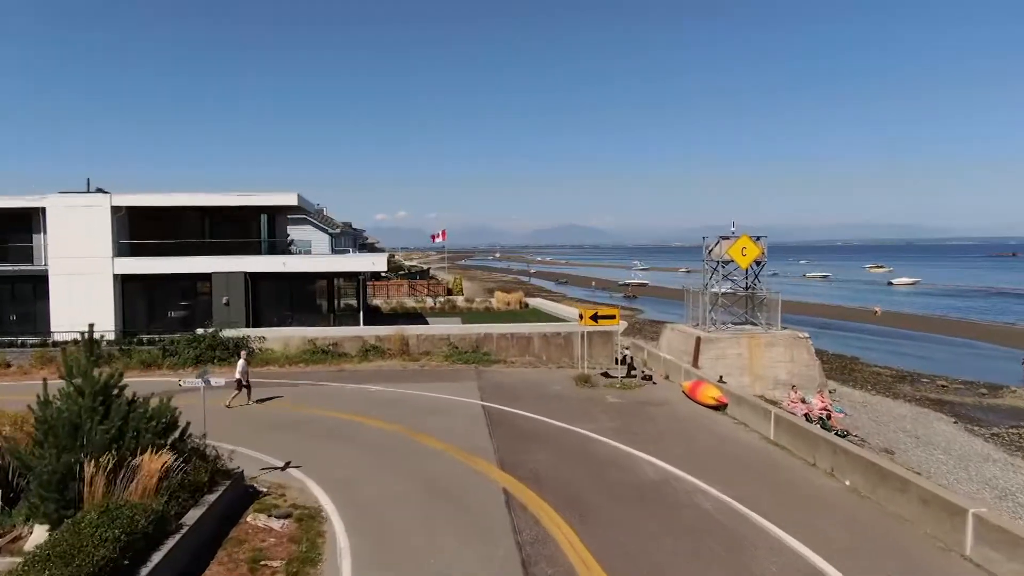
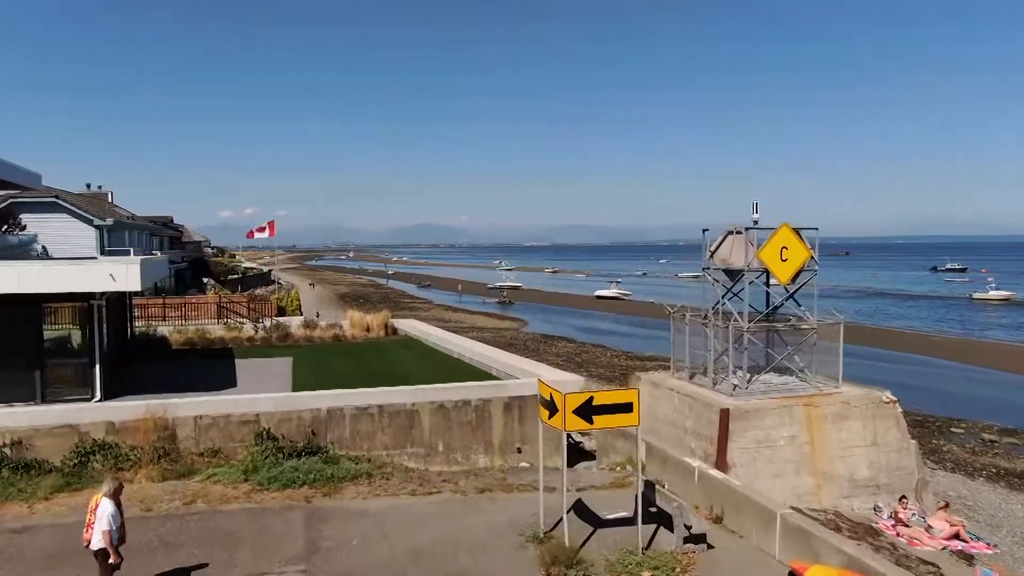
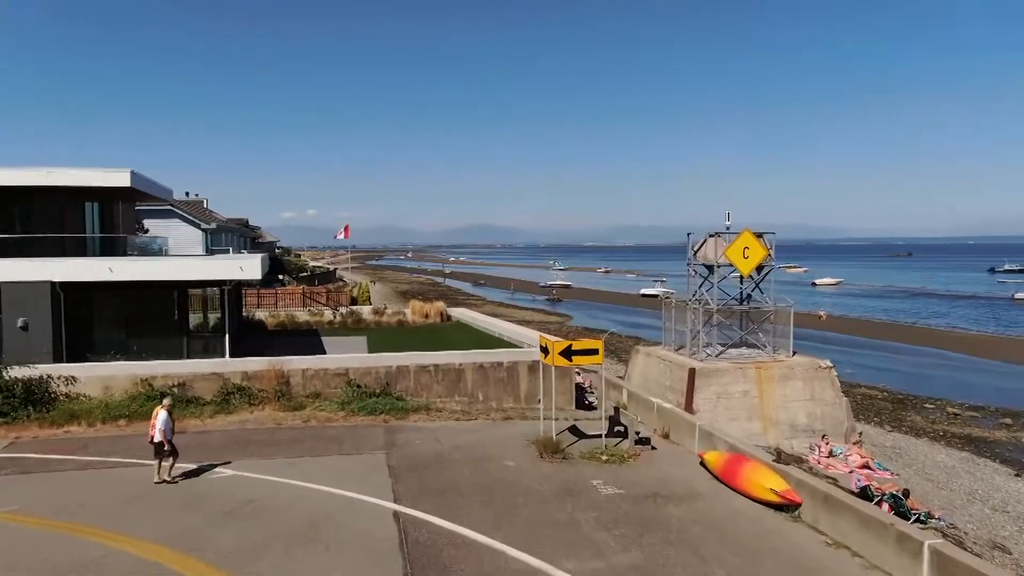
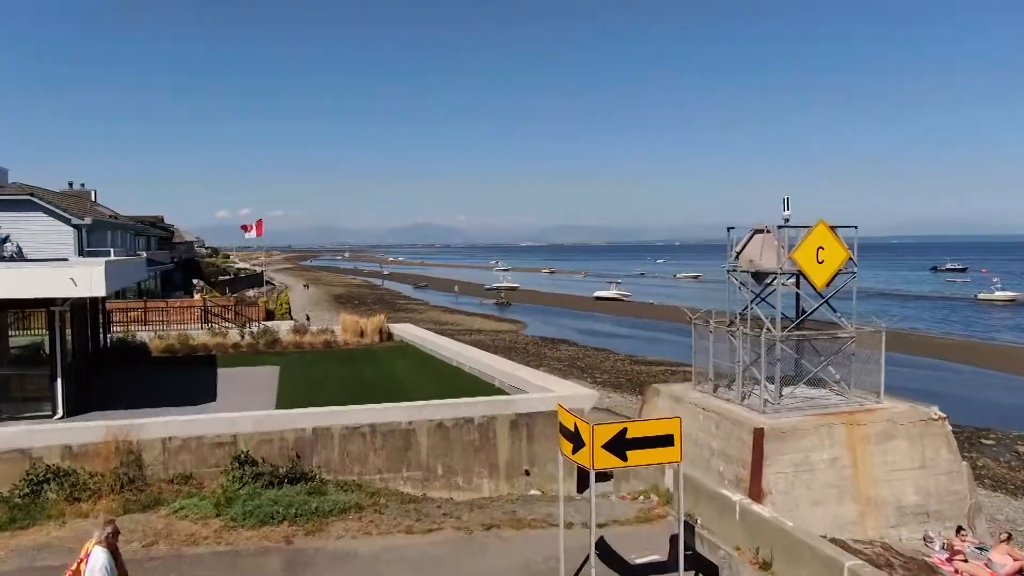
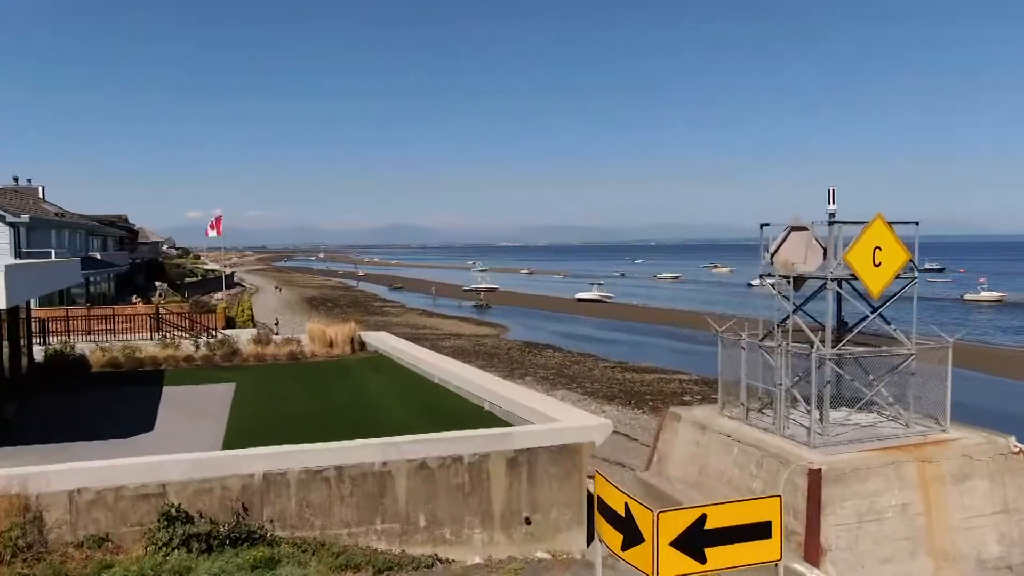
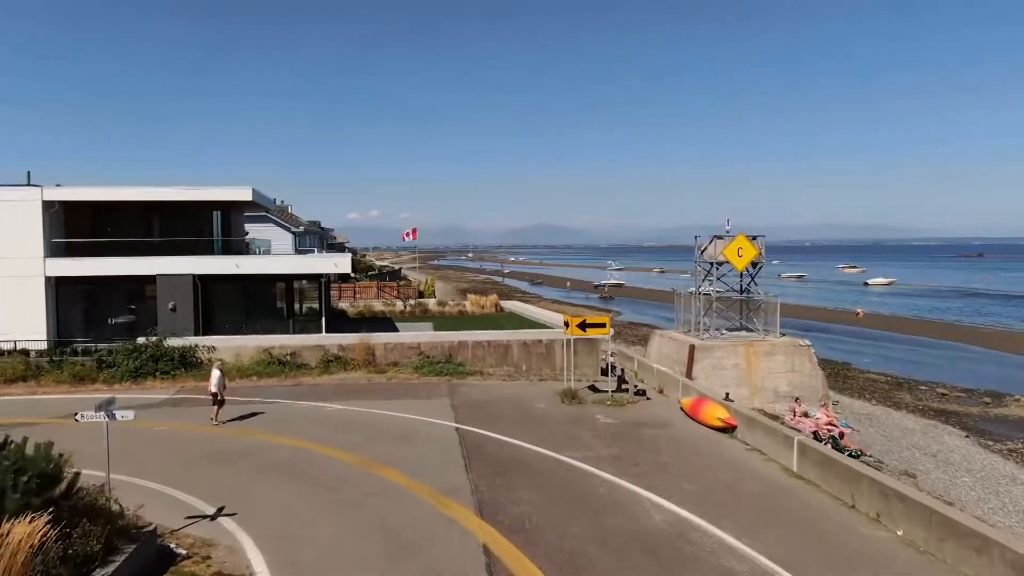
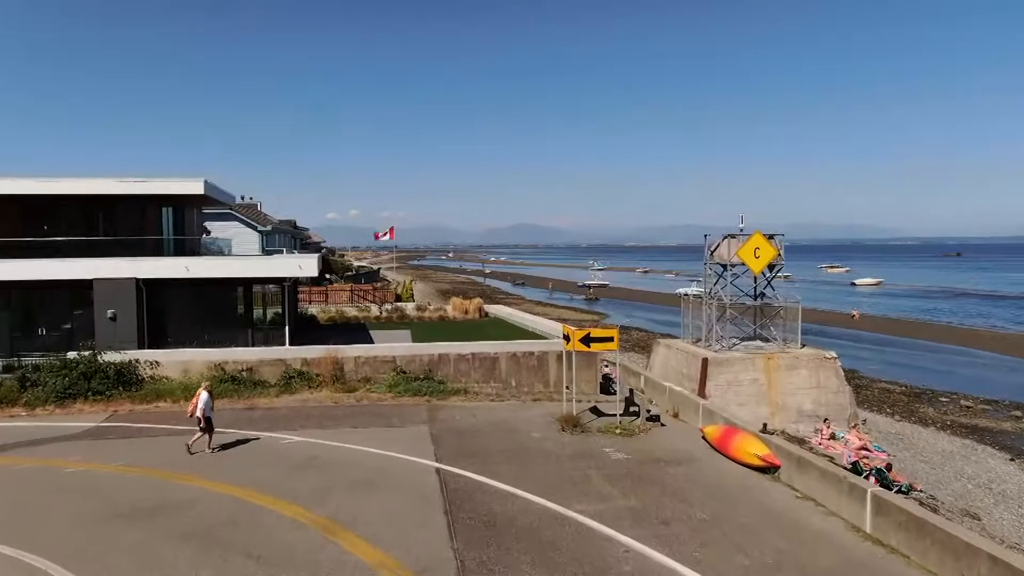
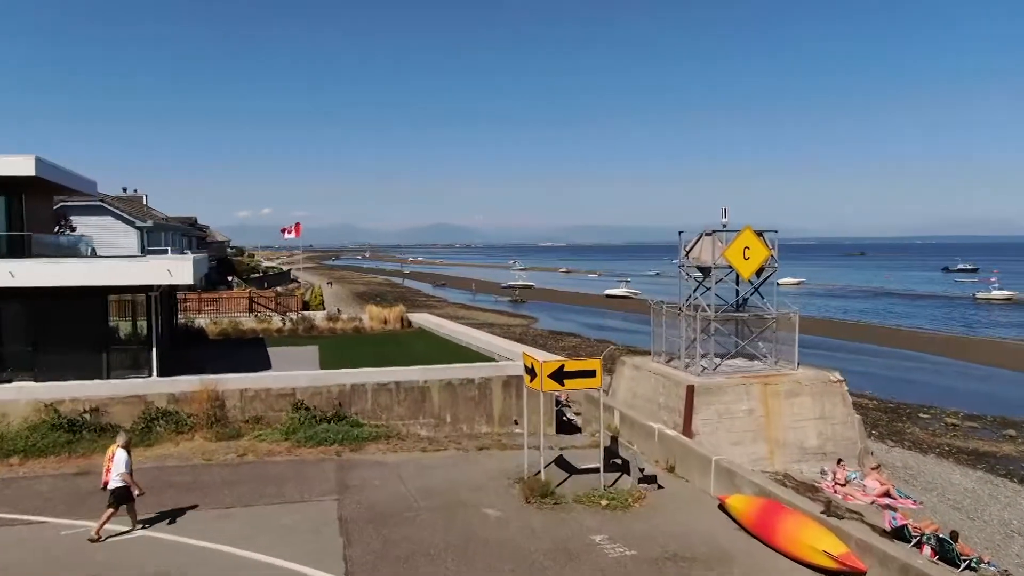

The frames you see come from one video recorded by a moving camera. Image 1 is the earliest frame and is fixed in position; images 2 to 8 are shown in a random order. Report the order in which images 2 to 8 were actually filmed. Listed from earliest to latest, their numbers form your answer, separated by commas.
6, 7, 3, 8, 2, 4, 5
